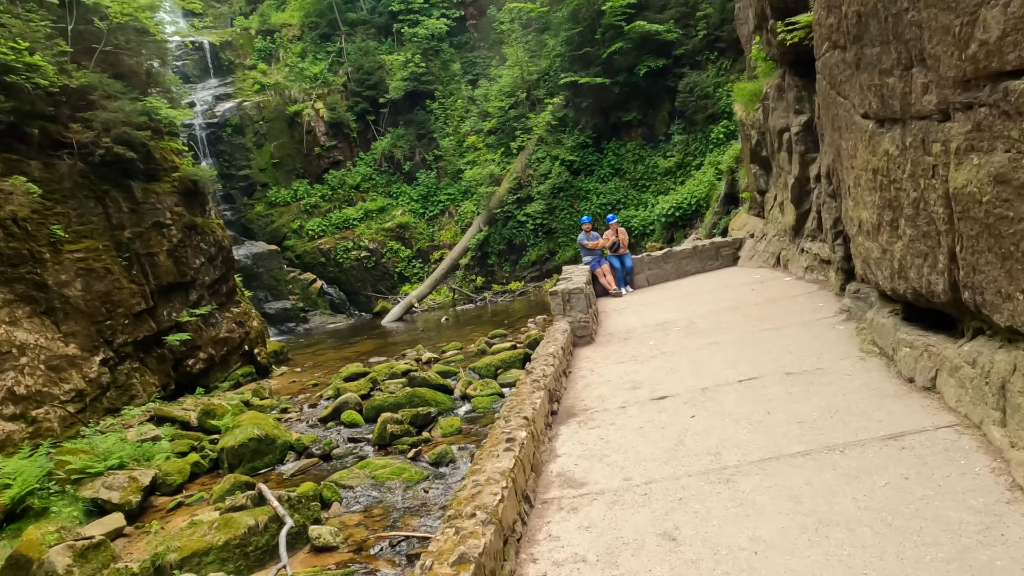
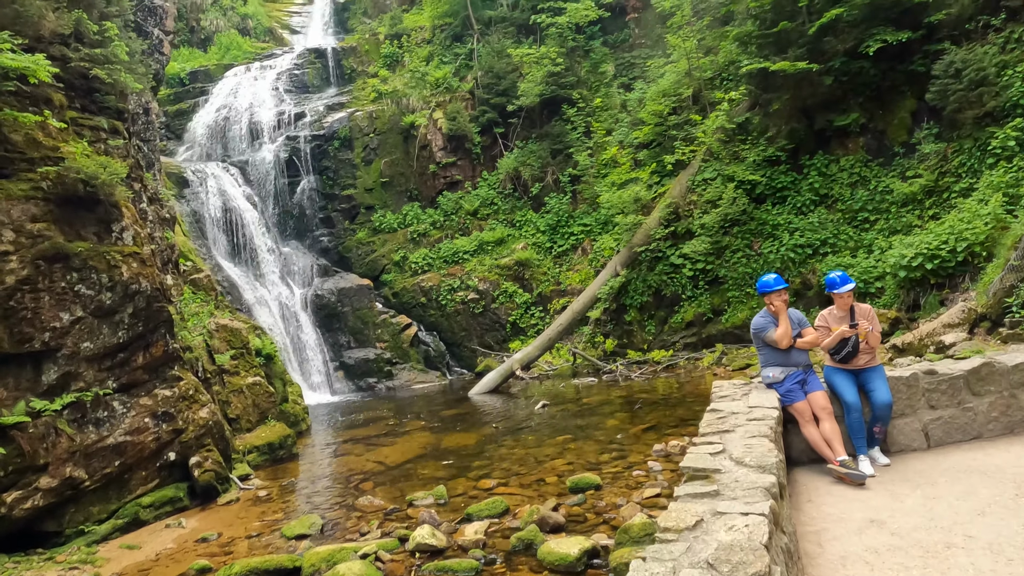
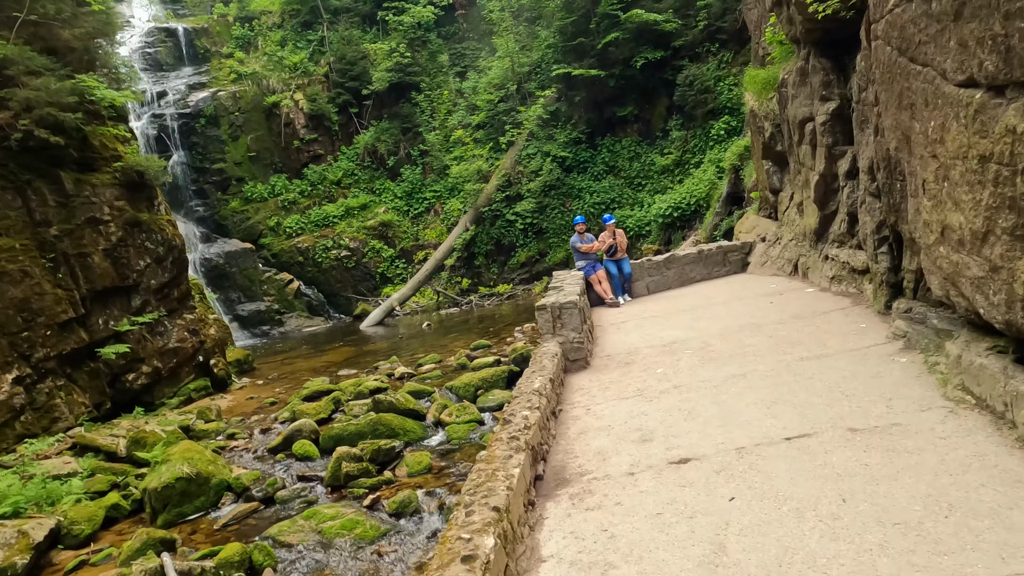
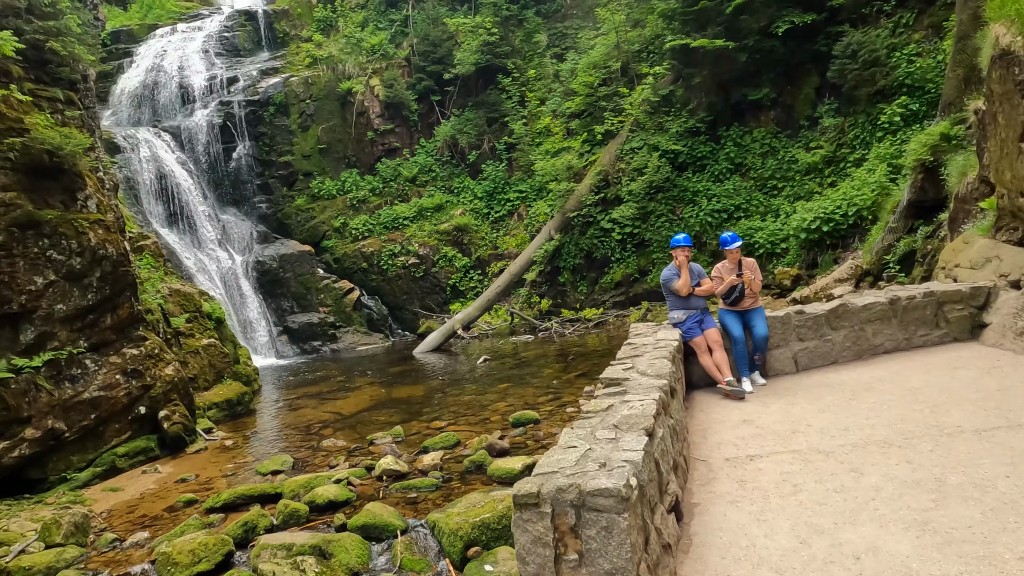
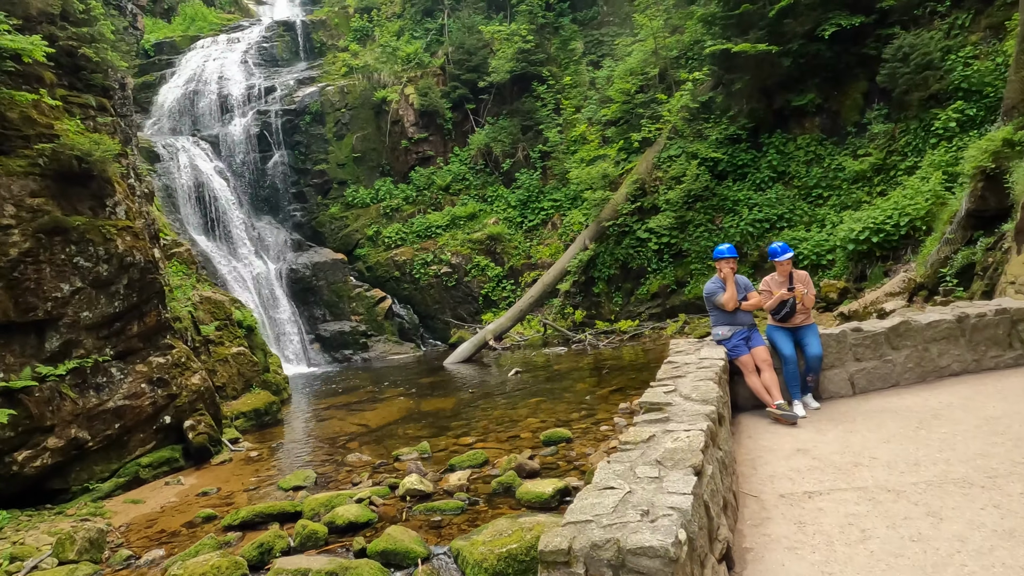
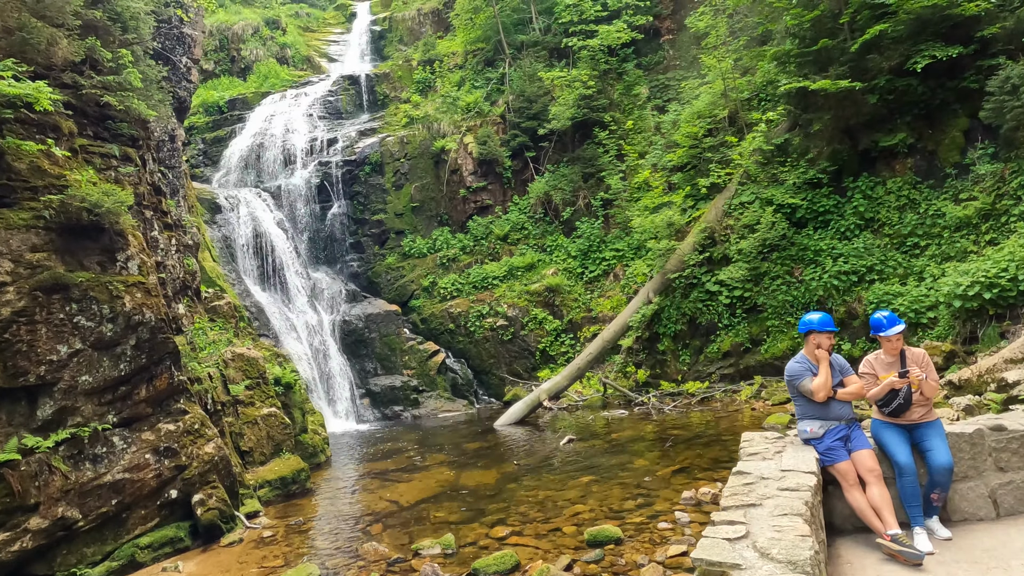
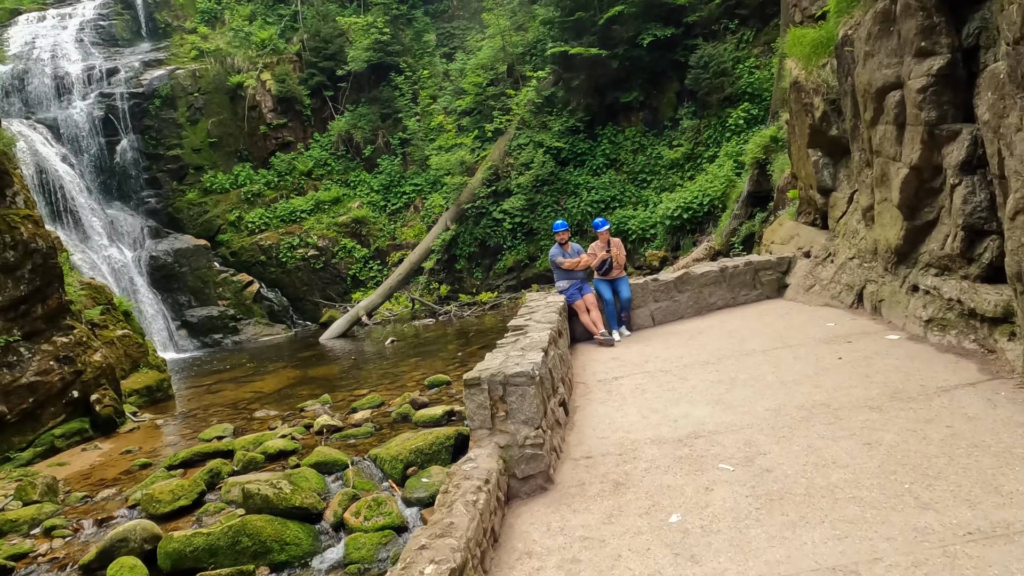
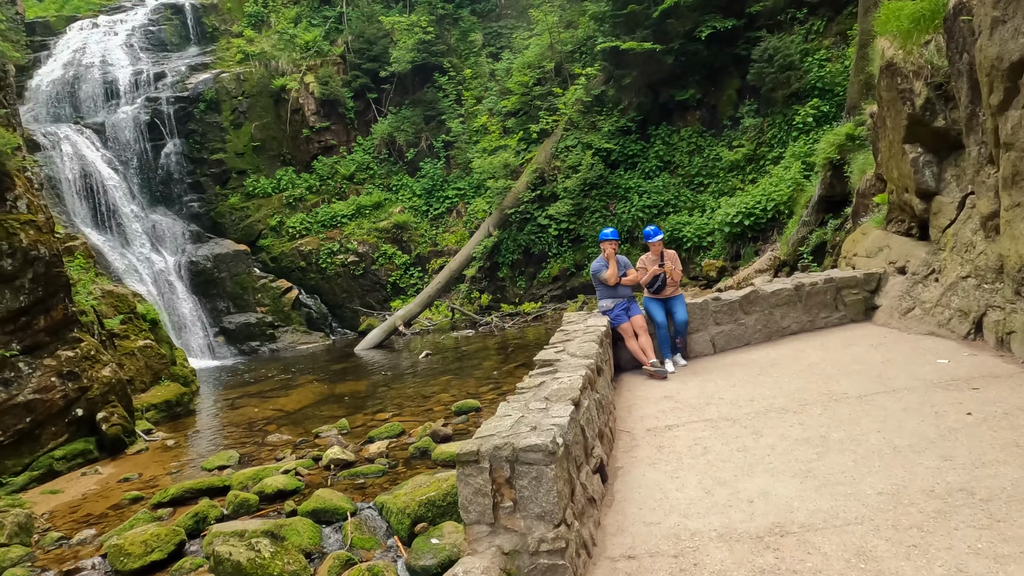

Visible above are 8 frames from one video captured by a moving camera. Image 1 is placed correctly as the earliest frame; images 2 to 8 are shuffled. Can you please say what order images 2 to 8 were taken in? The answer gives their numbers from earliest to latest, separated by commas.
3, 7, 8, 4, 5, 2, 6
